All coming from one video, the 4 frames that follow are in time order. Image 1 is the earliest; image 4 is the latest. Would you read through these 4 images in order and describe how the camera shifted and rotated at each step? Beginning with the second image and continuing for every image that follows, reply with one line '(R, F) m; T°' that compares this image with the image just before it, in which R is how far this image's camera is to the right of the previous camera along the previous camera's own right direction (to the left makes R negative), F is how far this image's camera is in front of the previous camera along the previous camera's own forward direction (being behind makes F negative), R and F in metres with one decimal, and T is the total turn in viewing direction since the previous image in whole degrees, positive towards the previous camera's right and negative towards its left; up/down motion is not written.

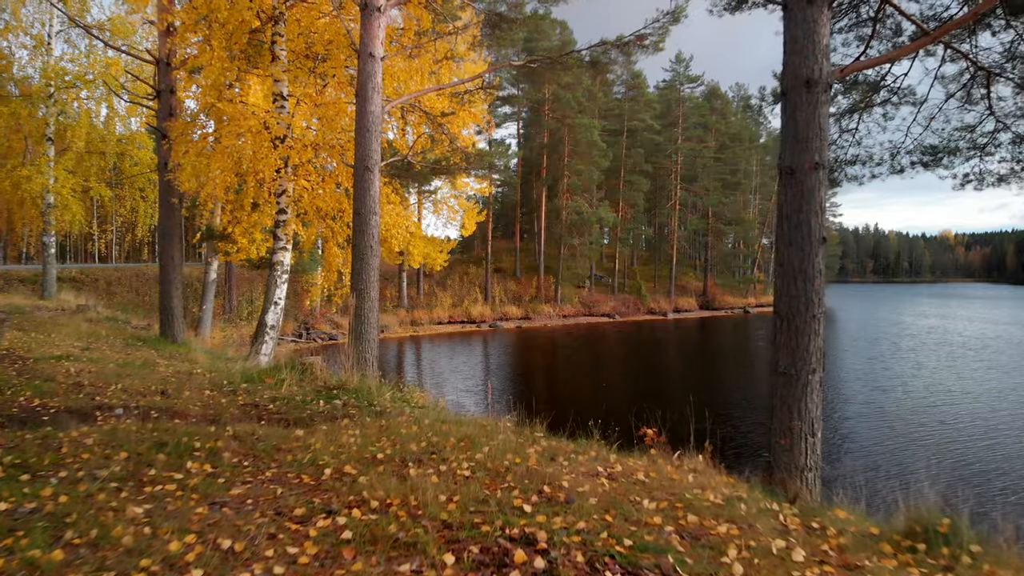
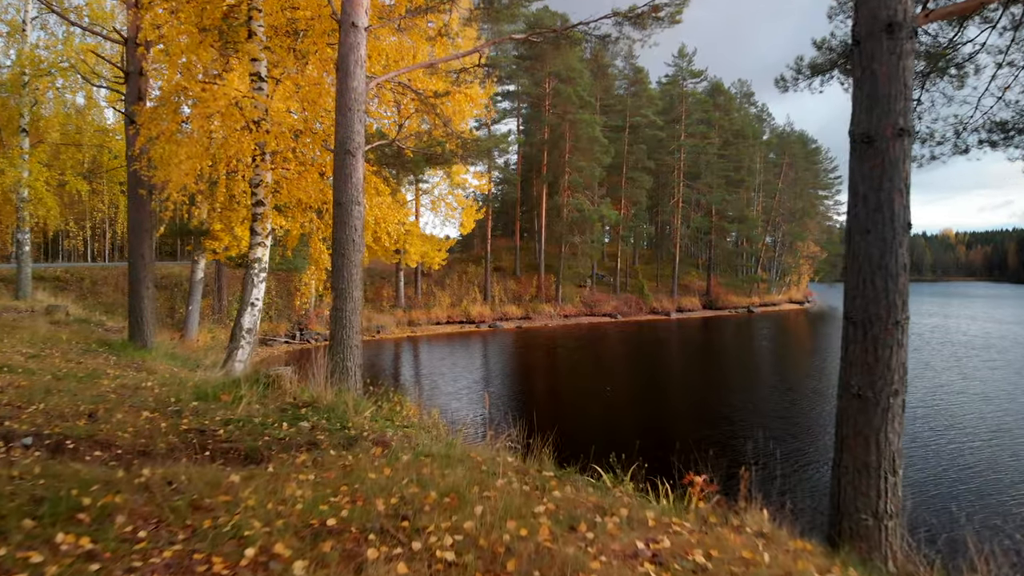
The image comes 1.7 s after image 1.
(0.0, +0.8) m; 0°
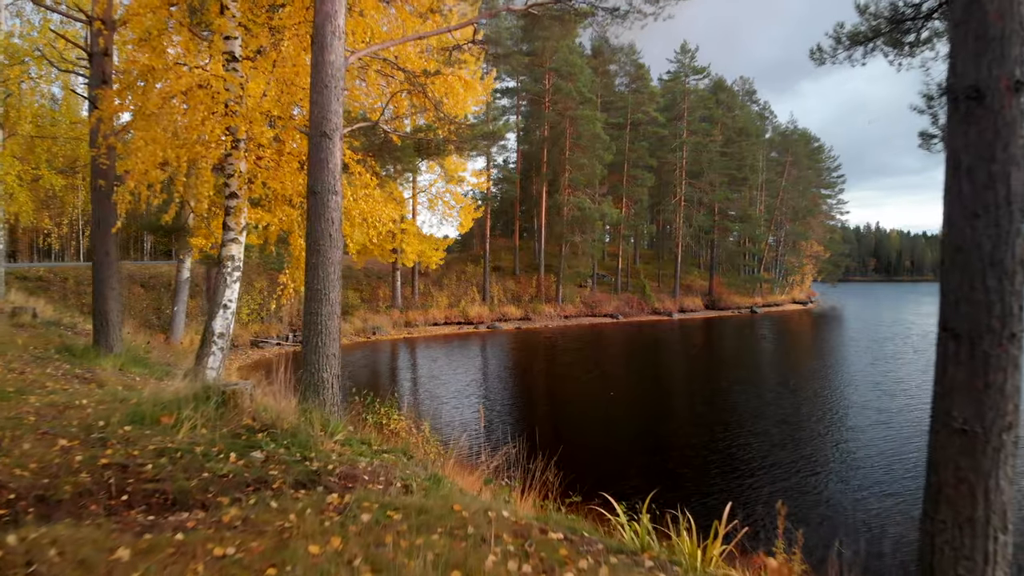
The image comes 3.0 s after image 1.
(0.0, +0.7) m; 0°
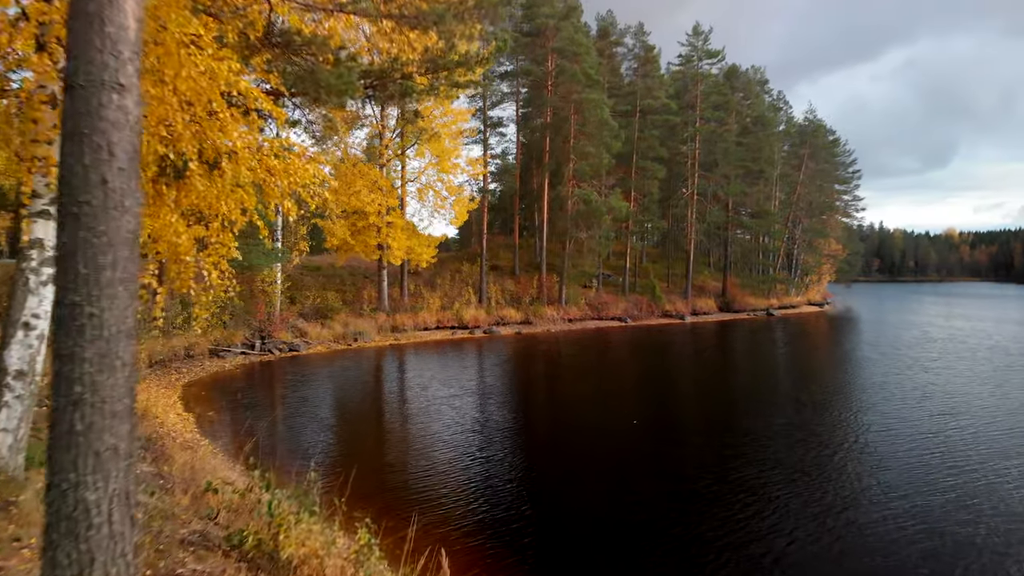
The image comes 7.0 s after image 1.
(0.0, +2.9) m; 0°
